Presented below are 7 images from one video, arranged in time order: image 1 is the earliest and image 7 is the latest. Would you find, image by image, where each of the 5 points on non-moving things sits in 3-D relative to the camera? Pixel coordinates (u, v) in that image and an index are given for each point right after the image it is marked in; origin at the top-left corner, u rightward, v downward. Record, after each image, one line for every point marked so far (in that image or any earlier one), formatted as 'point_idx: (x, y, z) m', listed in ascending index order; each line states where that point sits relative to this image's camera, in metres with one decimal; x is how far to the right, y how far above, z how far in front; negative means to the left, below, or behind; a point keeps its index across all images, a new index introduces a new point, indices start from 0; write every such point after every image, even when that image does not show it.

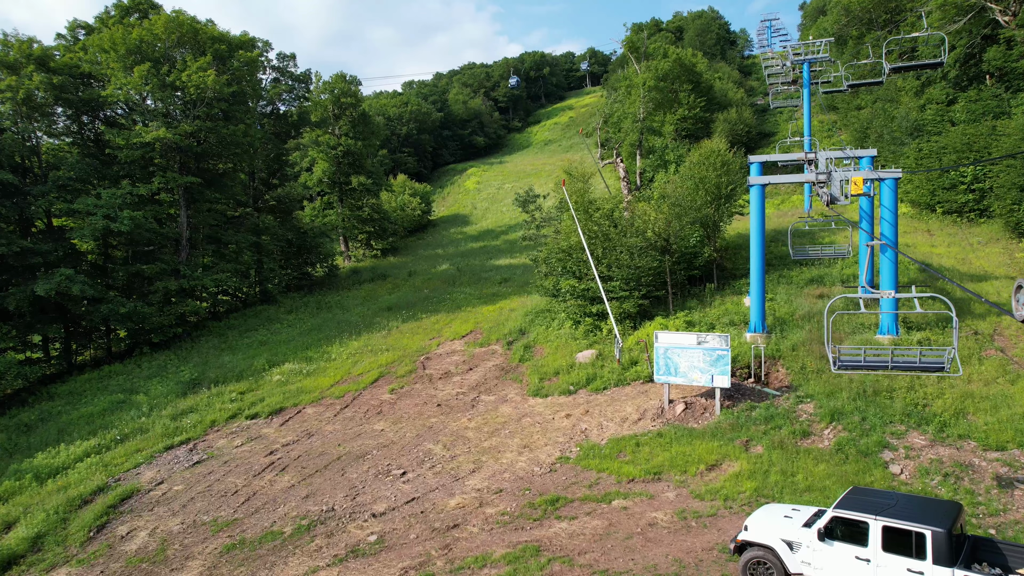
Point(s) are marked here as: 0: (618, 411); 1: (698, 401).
0: (+1.8, -2.1, +11.6) m
1: (+3.1, -1.9, +11.2) m
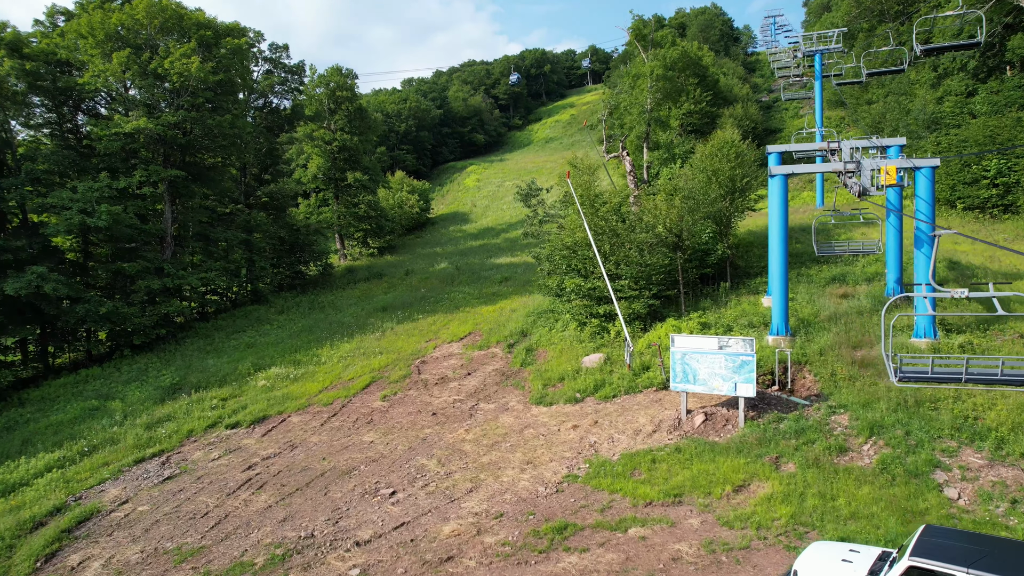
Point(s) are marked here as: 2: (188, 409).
0: (+1.8, -2.1, +10.6) m
1: (+3.1, -1.9, +10.2) m
2: (-6.6, -2.5, +14.0) m
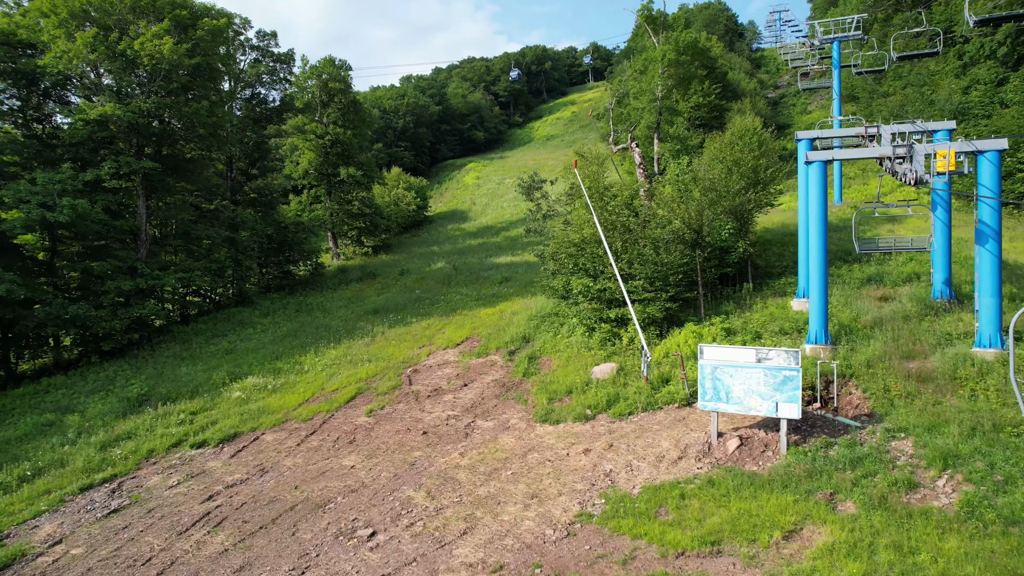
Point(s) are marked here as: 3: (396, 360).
0: (+1.9, -2.1, +9.1) m
1: (+3.1, -1.9, +8.7) m
2: (-6.6, -2.5, +12.6) m
3: (-2.7, -1.6, +15.6) m
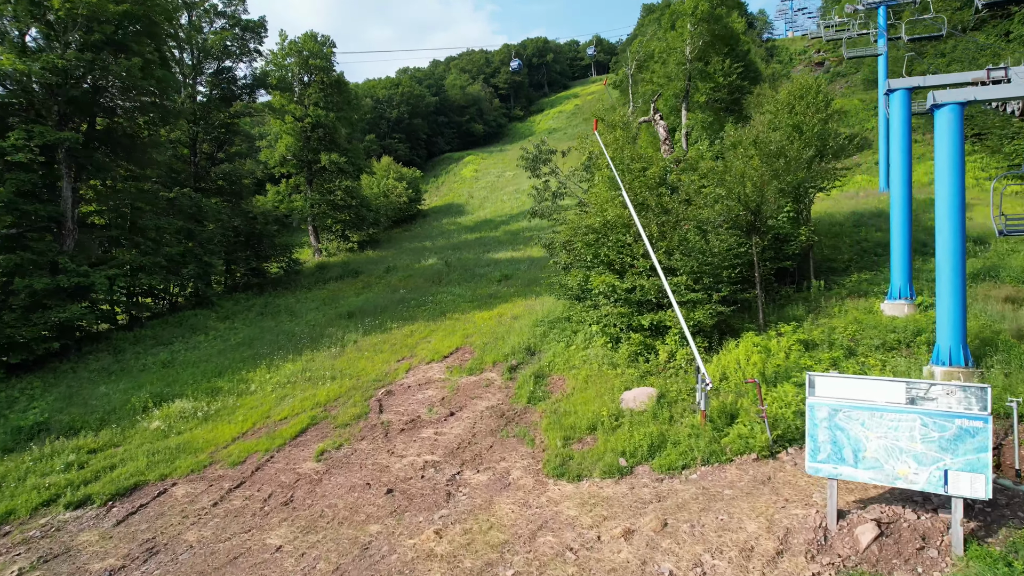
0: (+1.9, -2.1, +5.9) m
1: (+3.1, -1.8, +5.5) m
2: (-6.6, -2.5, +9.3) m
3: (-2.6, -1.6, +12.3) m
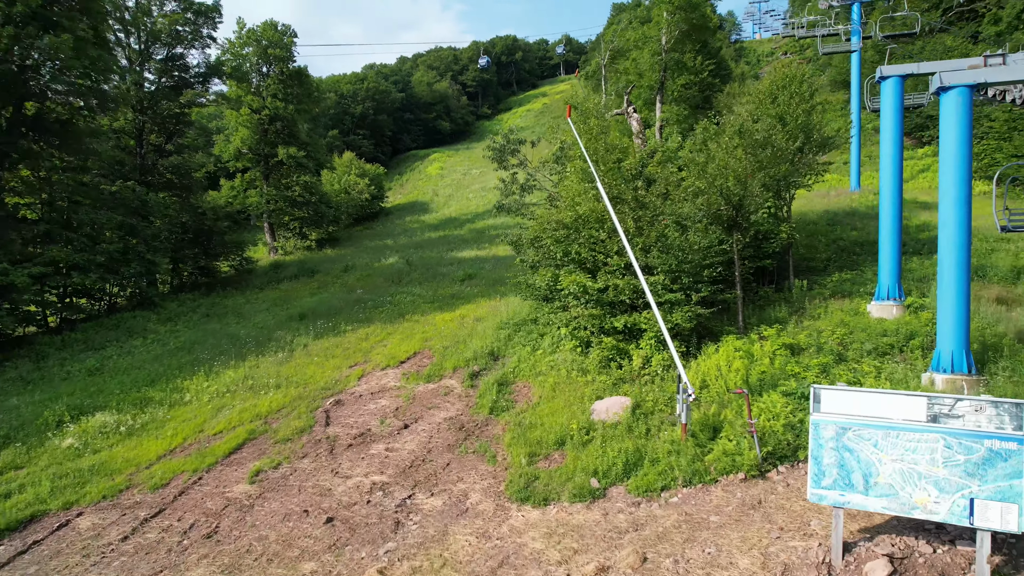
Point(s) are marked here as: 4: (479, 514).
0: (+1.5, -2.1, +5.1) m
1: (+2.8, -1.8, +4.7) m
2: (-7.1, -2.5, +8.1) m
3: (-3.3, -1.6, +11.3) m
4: (-0.3, -2.2, +6.6) m
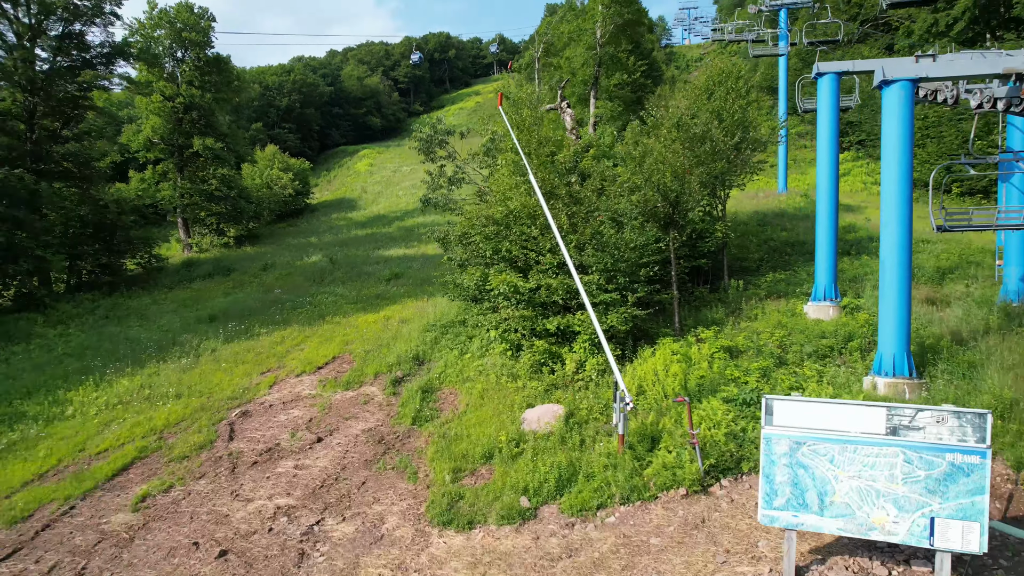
0: (+1.0, -2.1, +4.5) m
1: (+2.3, -1.8, +4.3) m
2: (-7.9, -2.5, +6.7) m
3: (-4.4, -1.6, +10.3) m
4: (-1.0, -2.2, +5.9) m
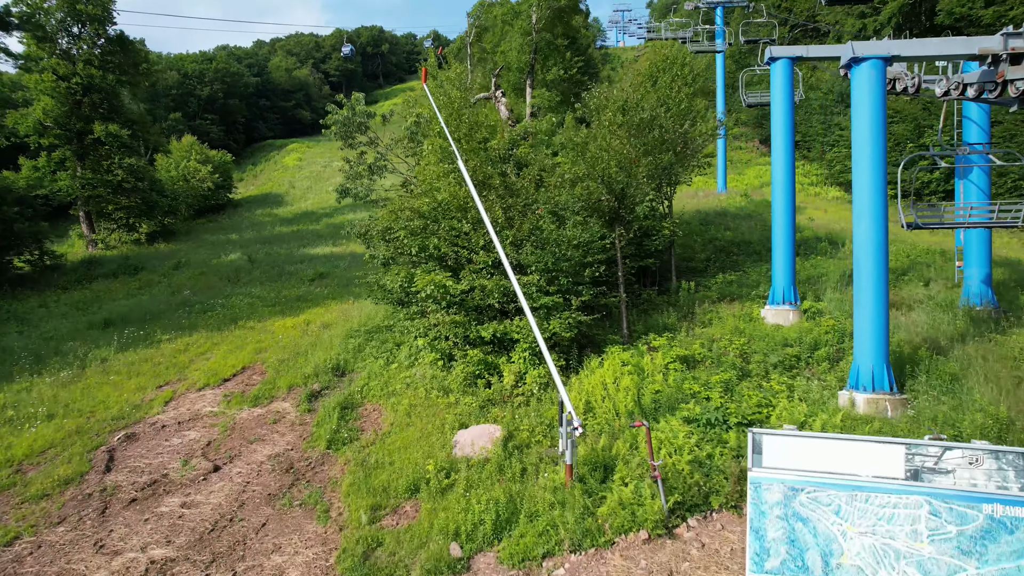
0: (+0.6, -2.1, +3.6) m
1: (+1.9, -1.9, +3.5) m
2: (-8.4, -2.5, +4.9) m
3: (-5.3, -1.6, +8.8) m
4: (-1.5, -2.2, +4.7) m
